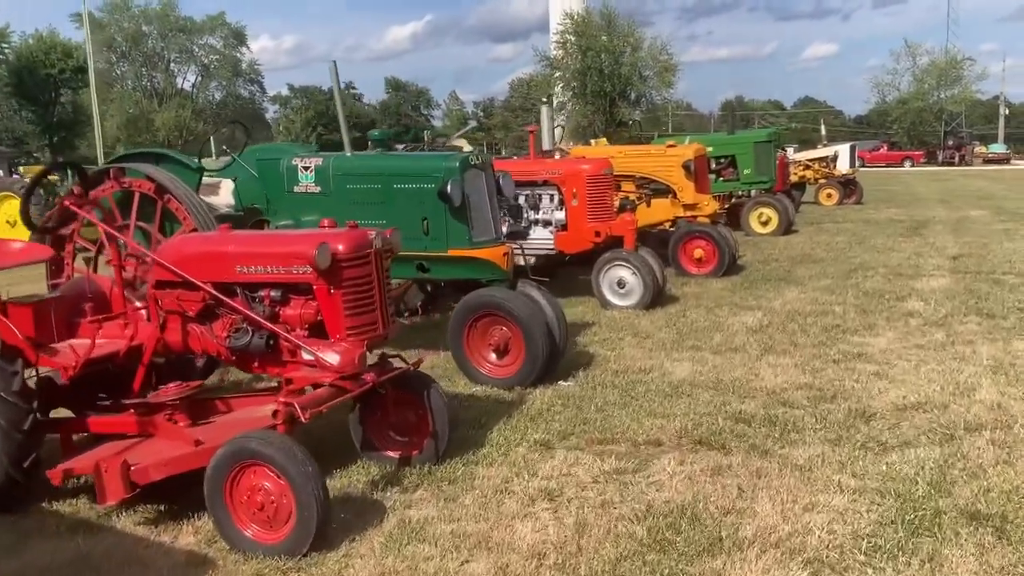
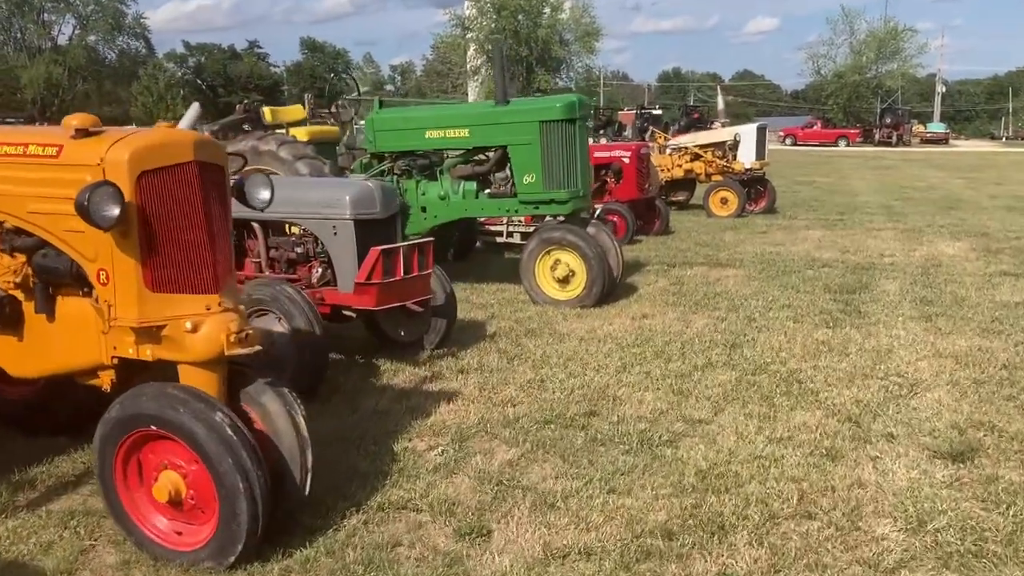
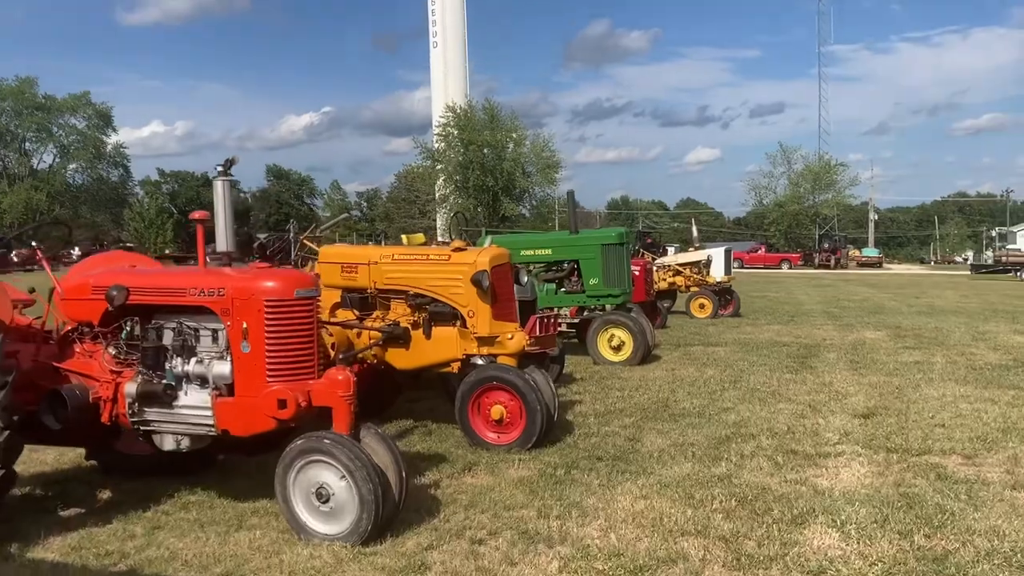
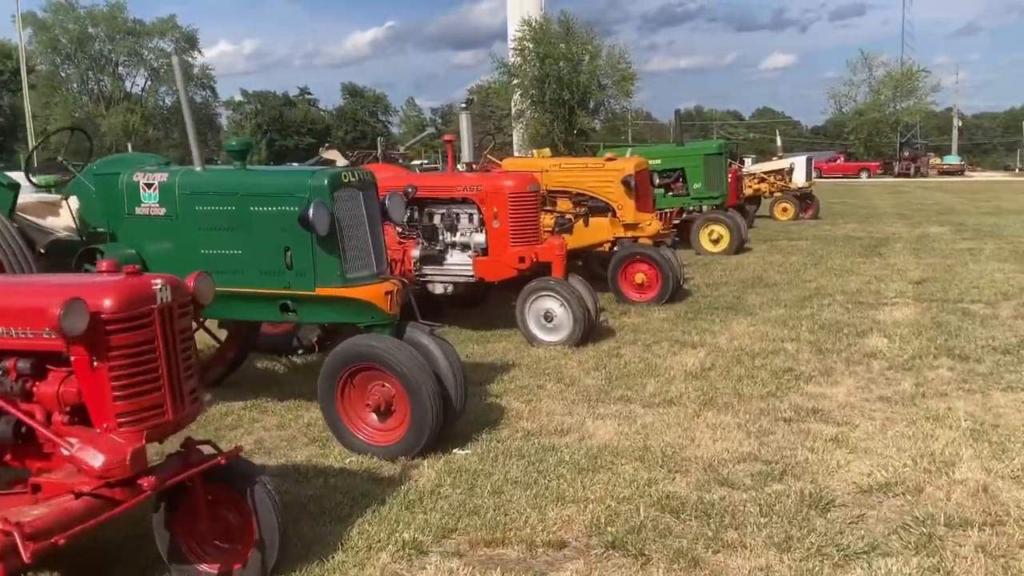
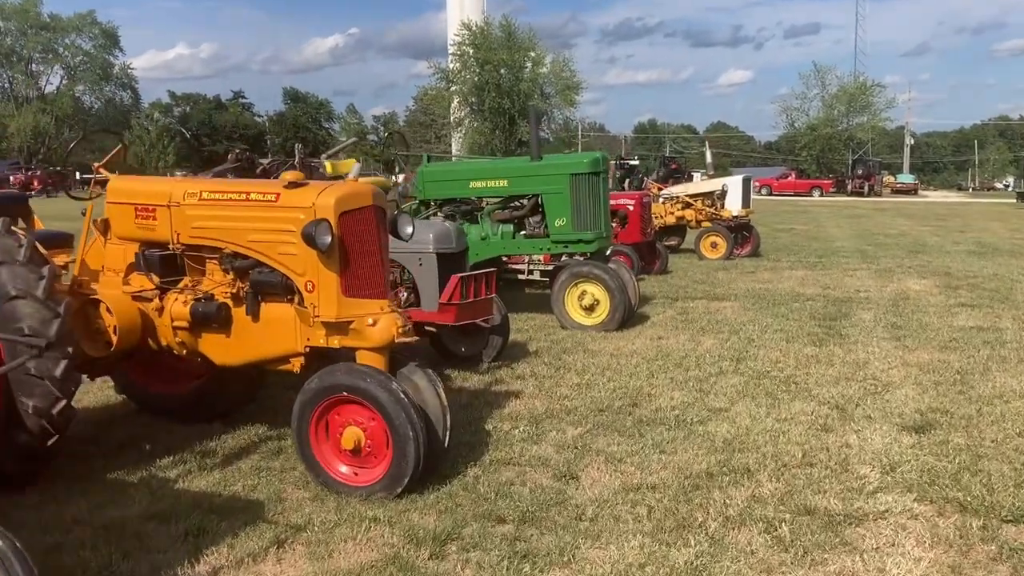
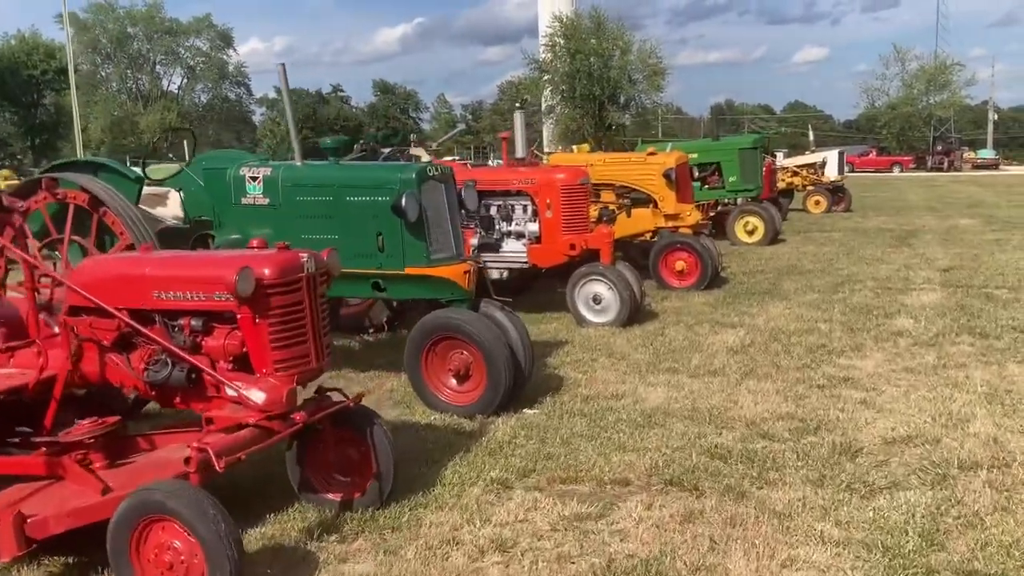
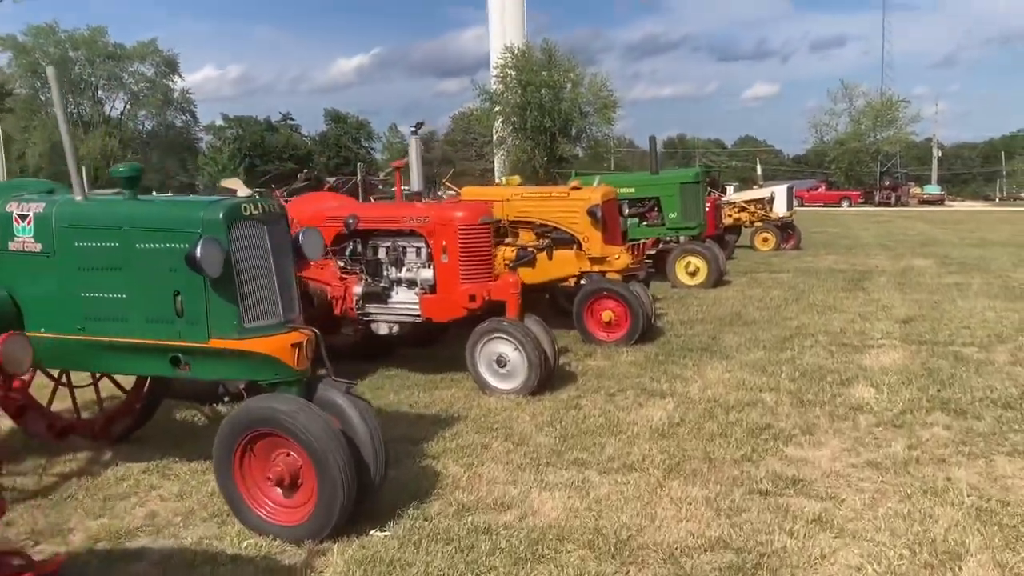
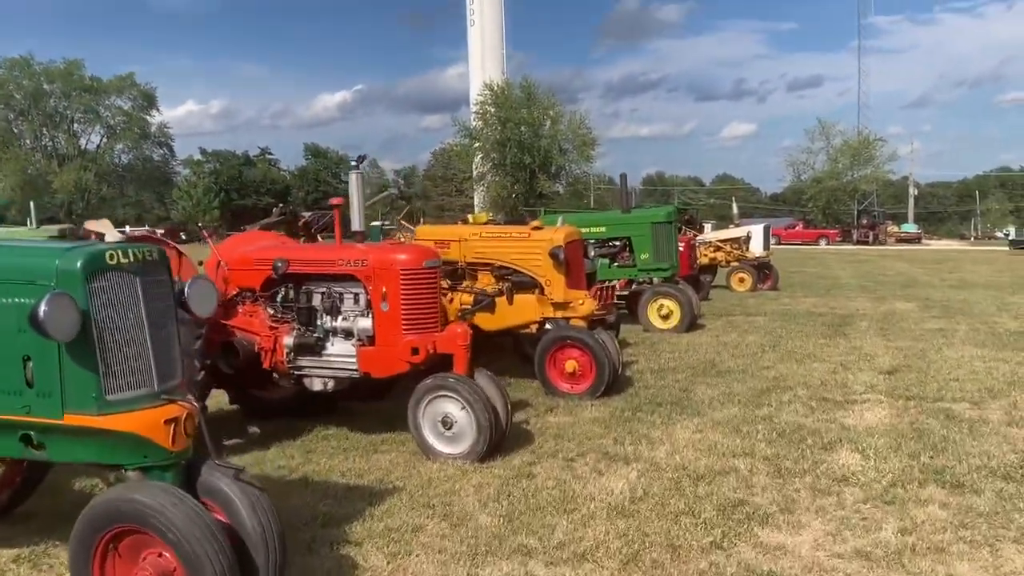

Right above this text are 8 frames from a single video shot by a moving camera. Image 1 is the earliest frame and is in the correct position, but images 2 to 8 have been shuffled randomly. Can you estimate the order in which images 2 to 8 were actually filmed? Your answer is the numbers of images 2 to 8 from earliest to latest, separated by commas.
6, 4, 7, 8, 3, 5, 2
